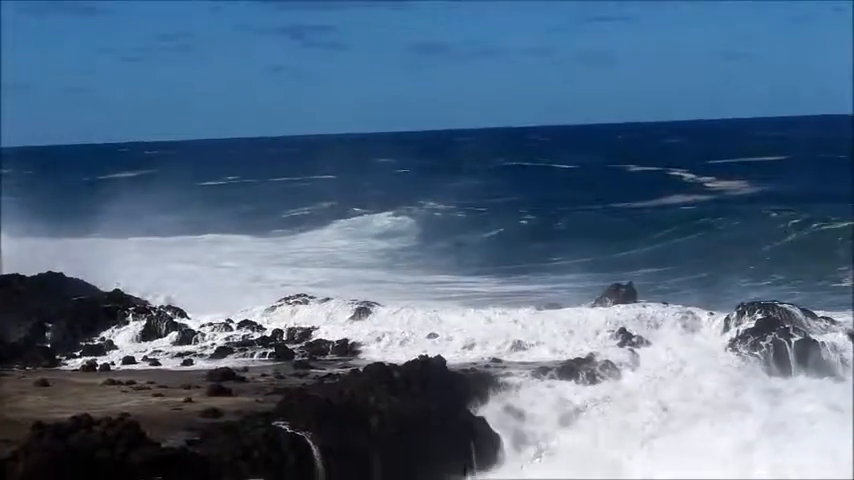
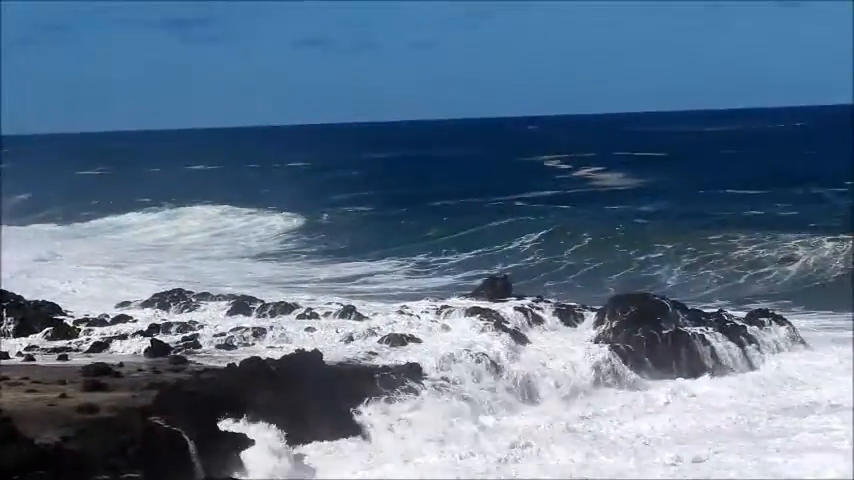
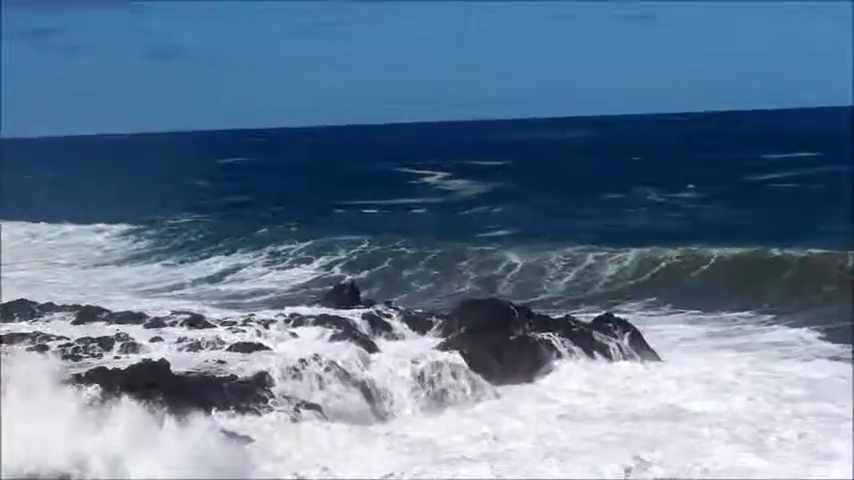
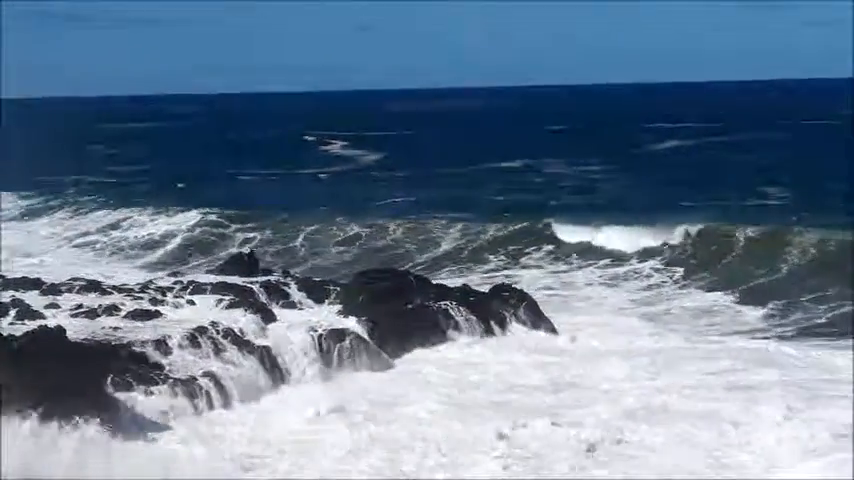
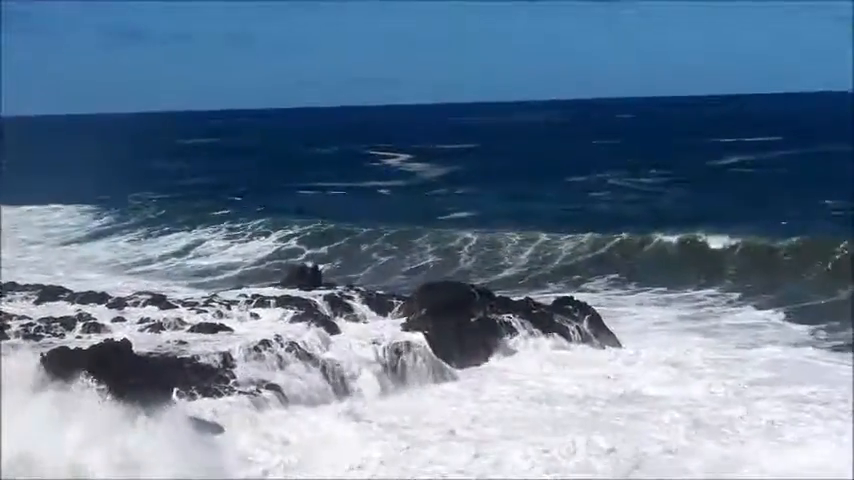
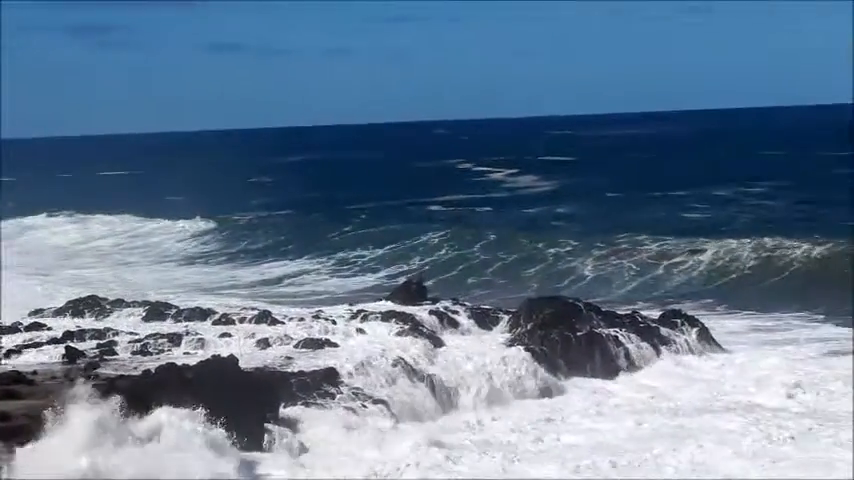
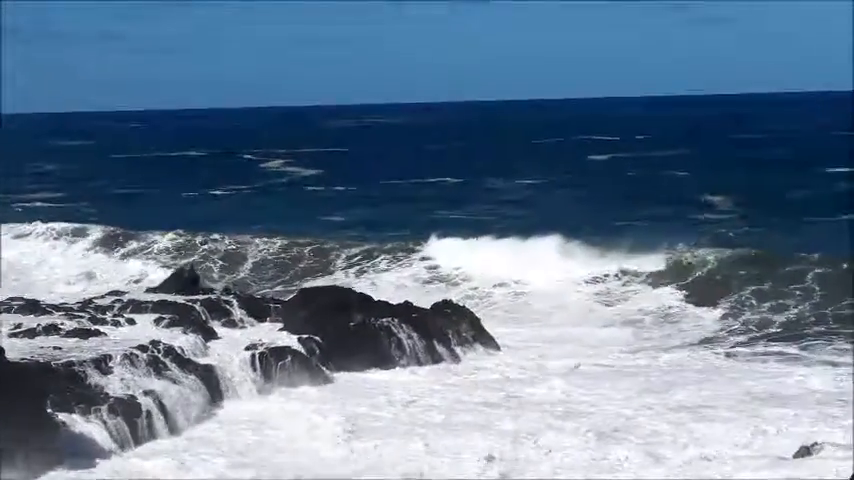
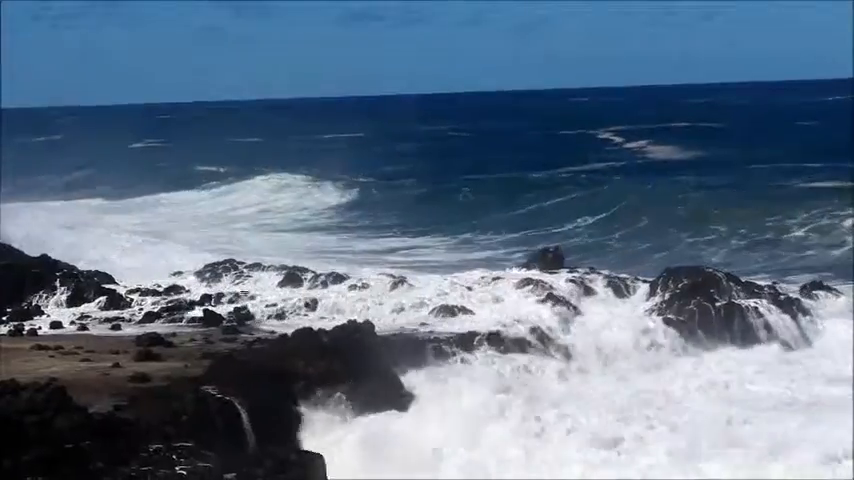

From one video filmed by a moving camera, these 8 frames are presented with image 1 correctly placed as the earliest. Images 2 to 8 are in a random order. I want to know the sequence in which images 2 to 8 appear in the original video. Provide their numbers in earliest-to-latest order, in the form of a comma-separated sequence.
8, 2, 6, 3, 5, 4, 7
